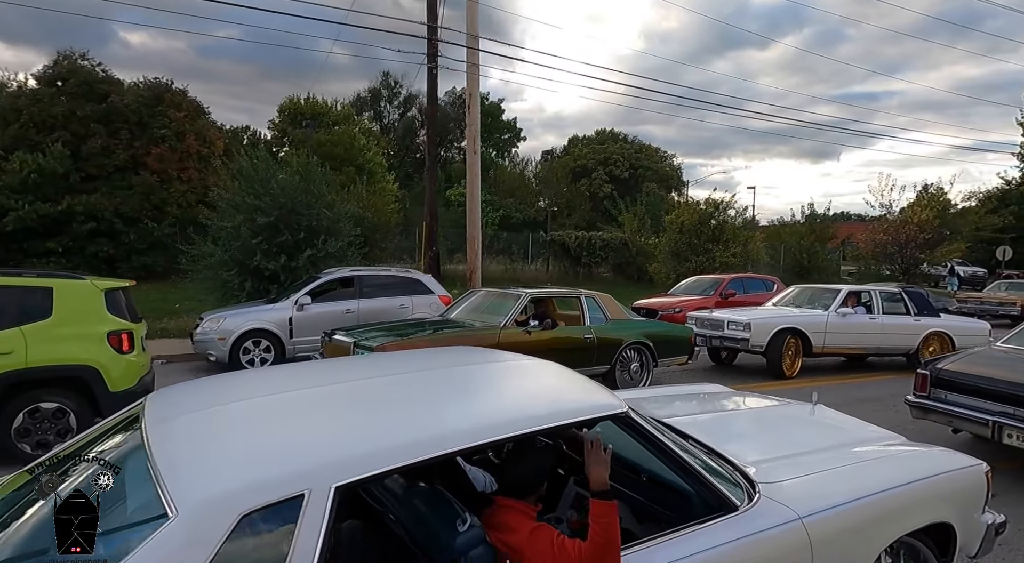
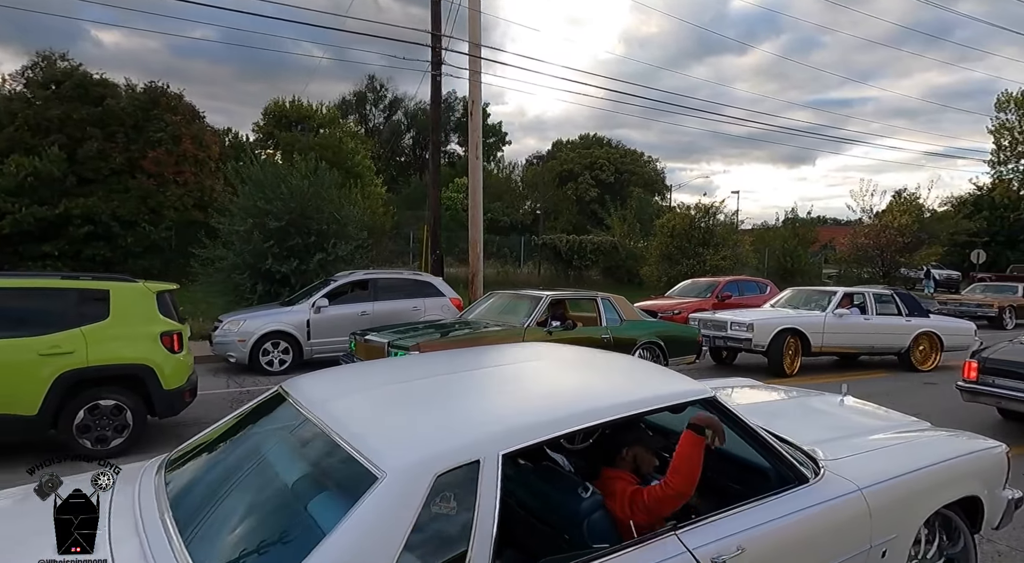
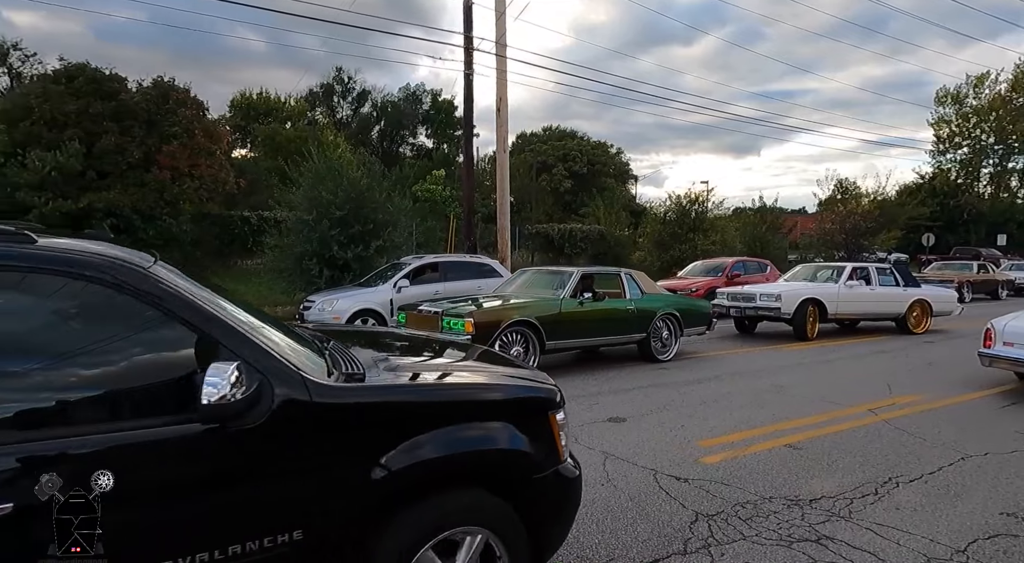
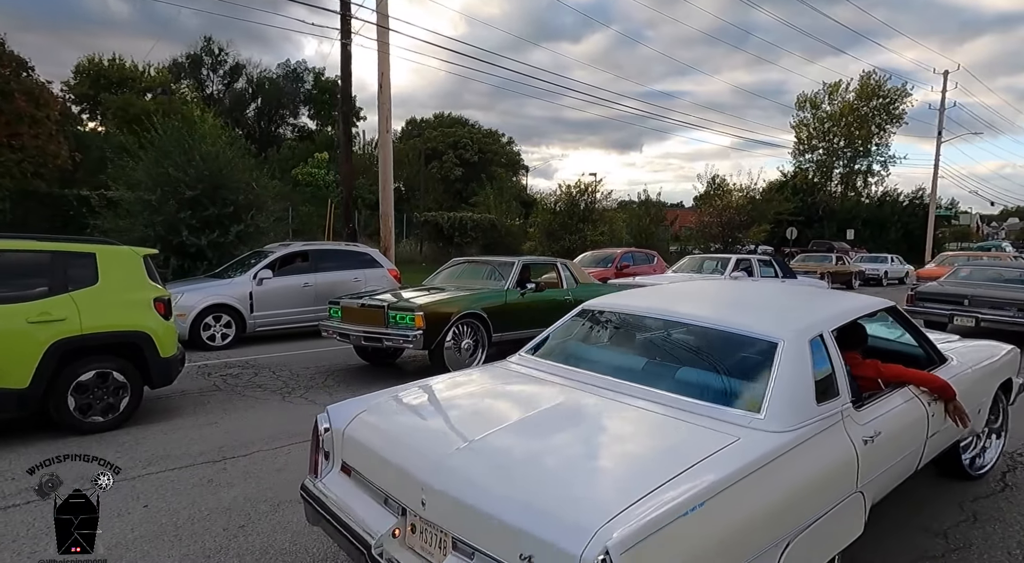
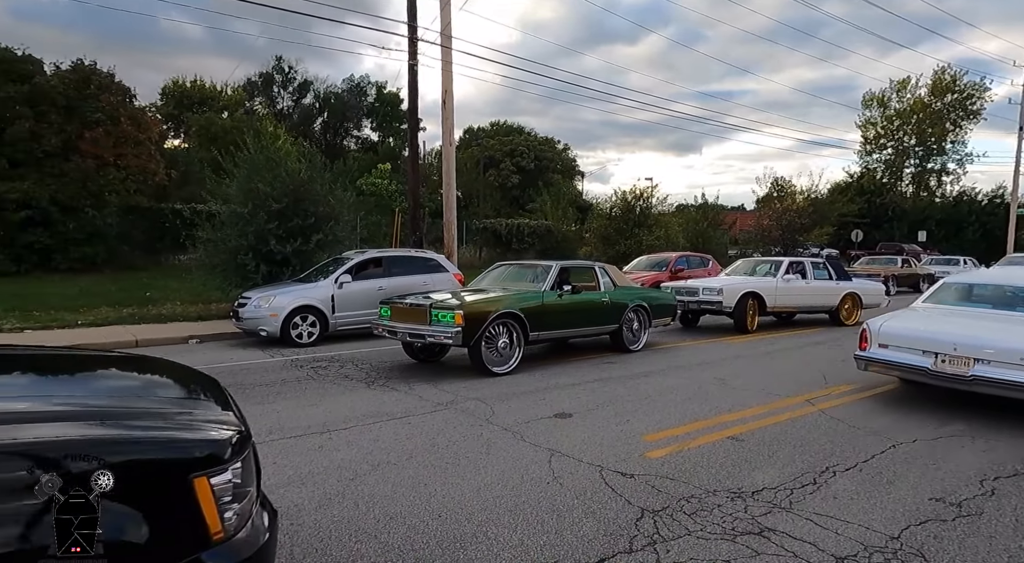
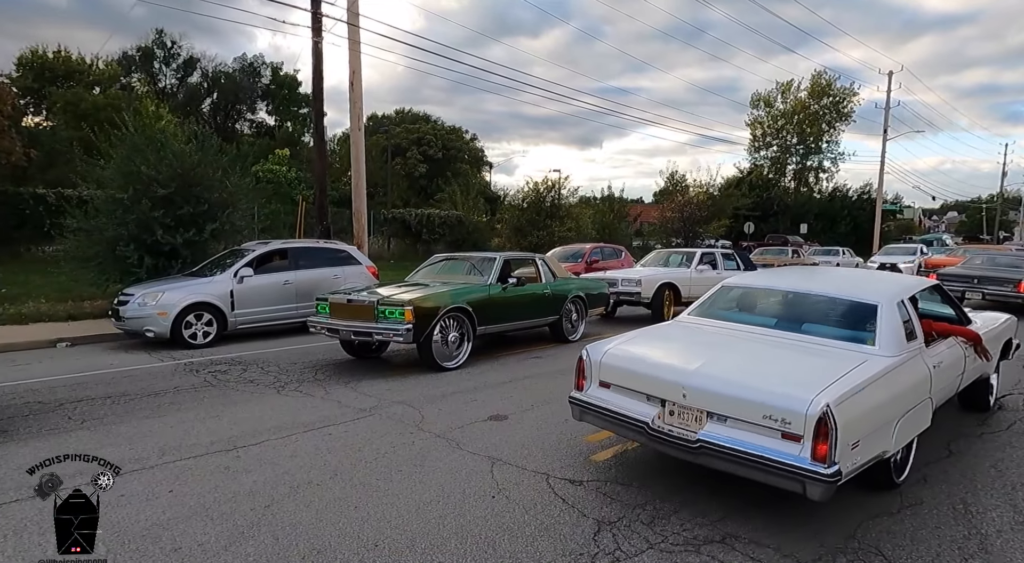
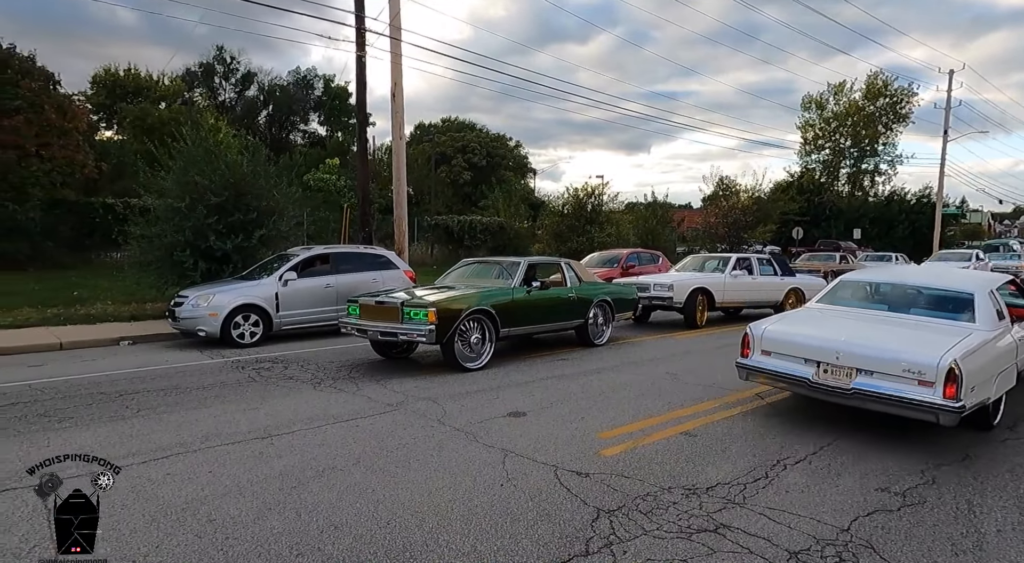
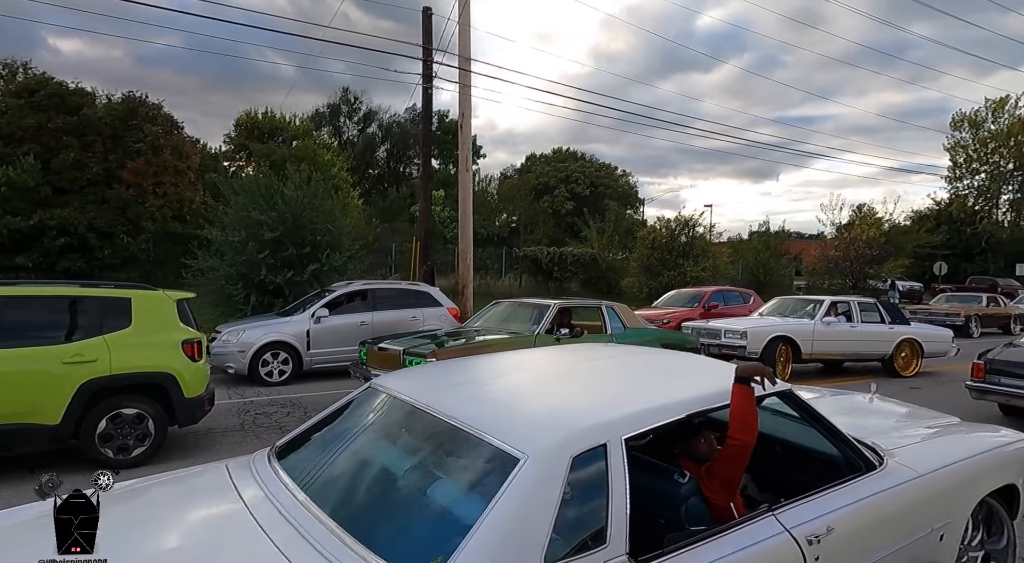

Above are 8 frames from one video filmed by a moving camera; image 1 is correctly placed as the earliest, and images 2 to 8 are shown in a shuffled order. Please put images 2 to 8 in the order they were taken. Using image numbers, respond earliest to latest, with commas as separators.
2, 8, 4, 6, 7, 5, 3
